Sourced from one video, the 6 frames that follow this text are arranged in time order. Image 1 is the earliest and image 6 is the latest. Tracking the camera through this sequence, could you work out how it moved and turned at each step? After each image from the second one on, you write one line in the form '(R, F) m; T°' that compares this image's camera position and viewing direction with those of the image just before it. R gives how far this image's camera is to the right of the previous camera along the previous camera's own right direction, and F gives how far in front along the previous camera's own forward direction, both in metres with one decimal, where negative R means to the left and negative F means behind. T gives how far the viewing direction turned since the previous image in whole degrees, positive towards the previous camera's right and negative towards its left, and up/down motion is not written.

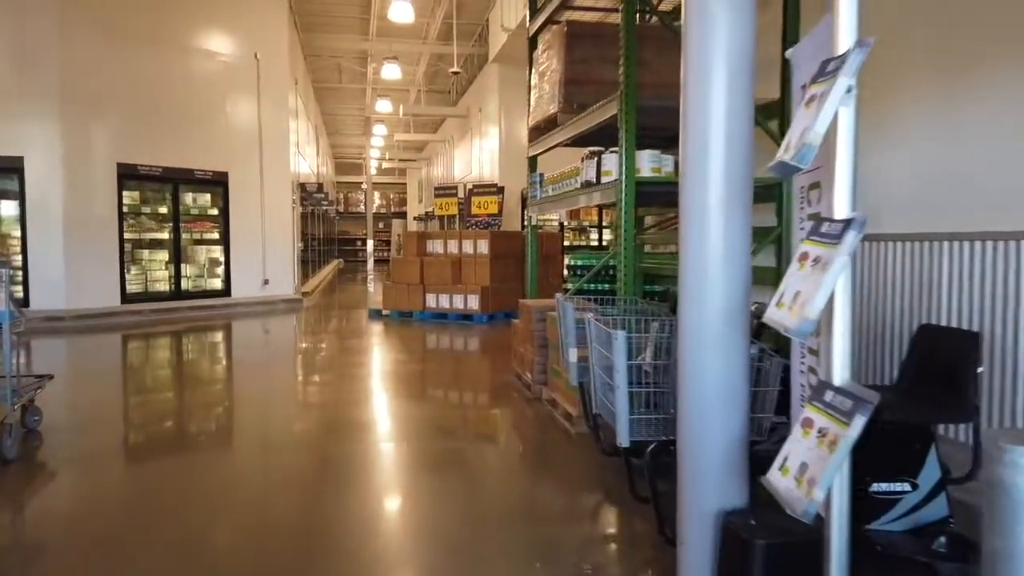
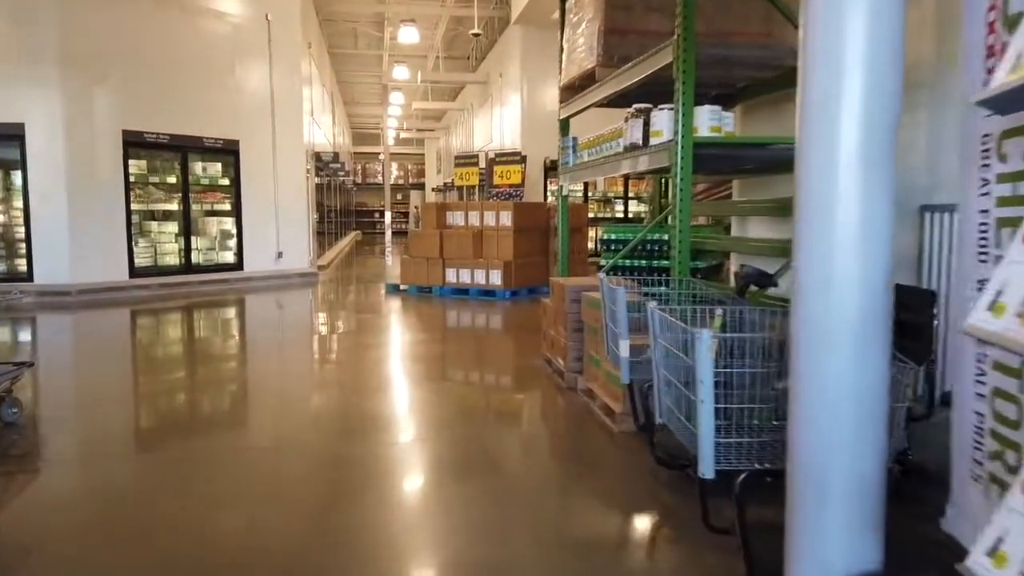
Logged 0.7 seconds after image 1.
(-0.1, +0.5) m; -1°
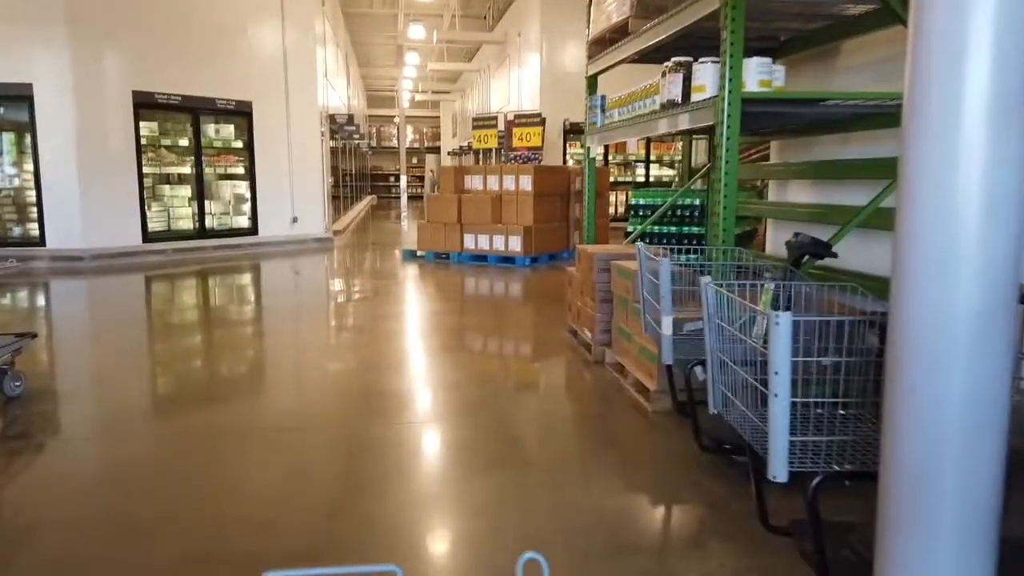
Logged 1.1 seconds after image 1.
(-0.1, +0.2) m; -1°
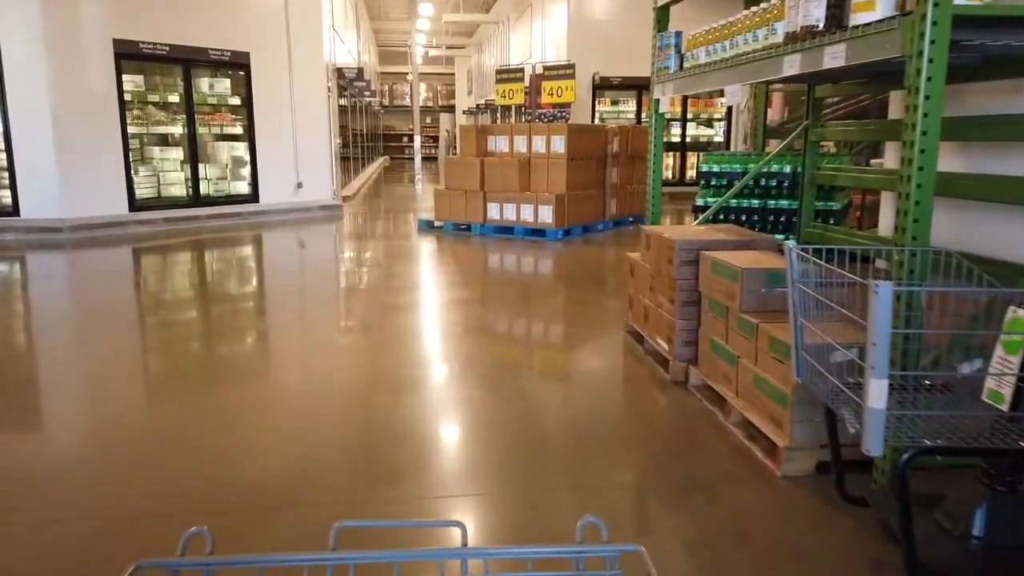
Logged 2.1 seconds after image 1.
(-0.2, +0.9) m; -1°
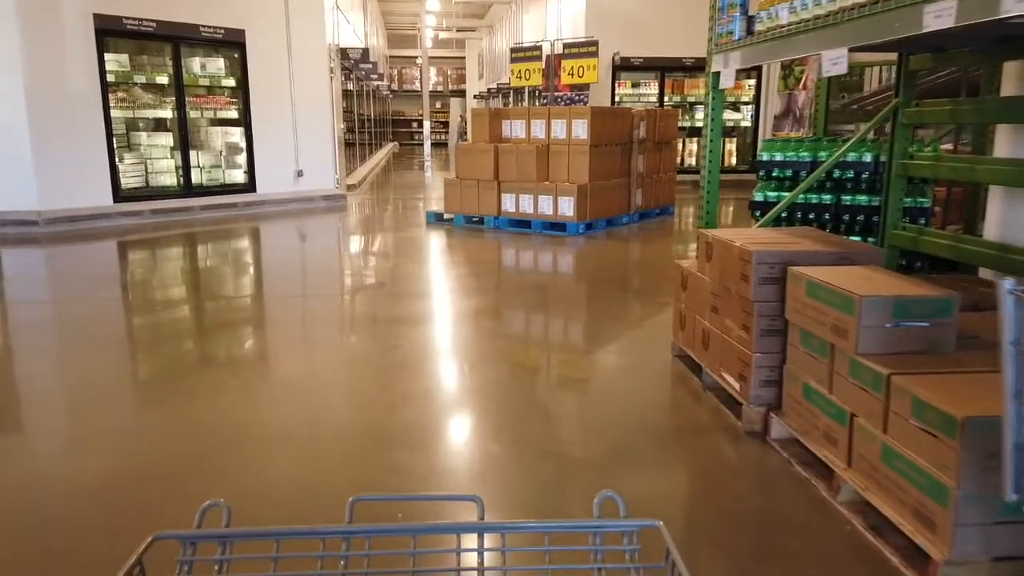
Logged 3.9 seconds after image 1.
(-0.1, +0.7) m; -1°
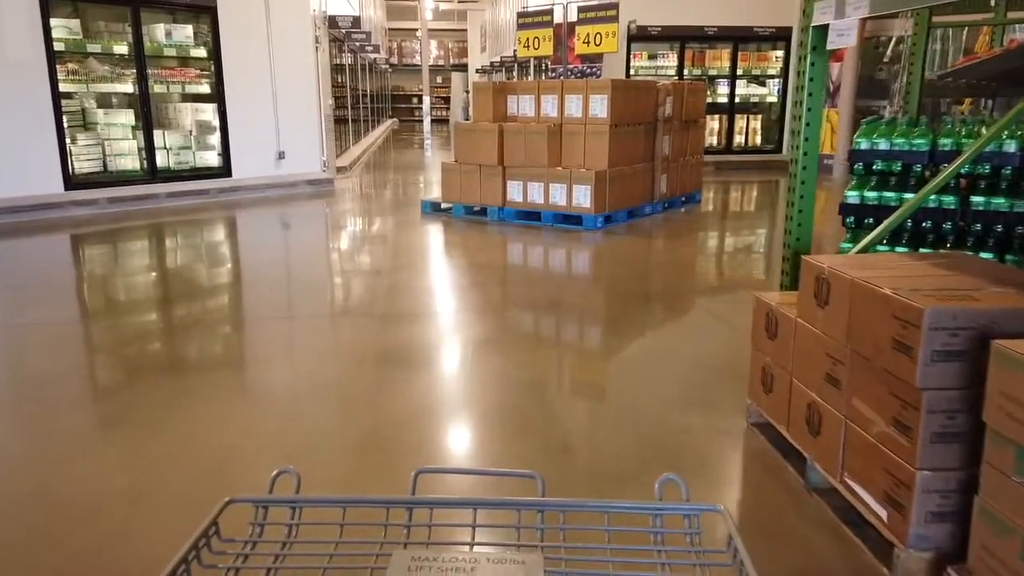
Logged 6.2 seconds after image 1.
(0.0, +0.9) m; 0°
